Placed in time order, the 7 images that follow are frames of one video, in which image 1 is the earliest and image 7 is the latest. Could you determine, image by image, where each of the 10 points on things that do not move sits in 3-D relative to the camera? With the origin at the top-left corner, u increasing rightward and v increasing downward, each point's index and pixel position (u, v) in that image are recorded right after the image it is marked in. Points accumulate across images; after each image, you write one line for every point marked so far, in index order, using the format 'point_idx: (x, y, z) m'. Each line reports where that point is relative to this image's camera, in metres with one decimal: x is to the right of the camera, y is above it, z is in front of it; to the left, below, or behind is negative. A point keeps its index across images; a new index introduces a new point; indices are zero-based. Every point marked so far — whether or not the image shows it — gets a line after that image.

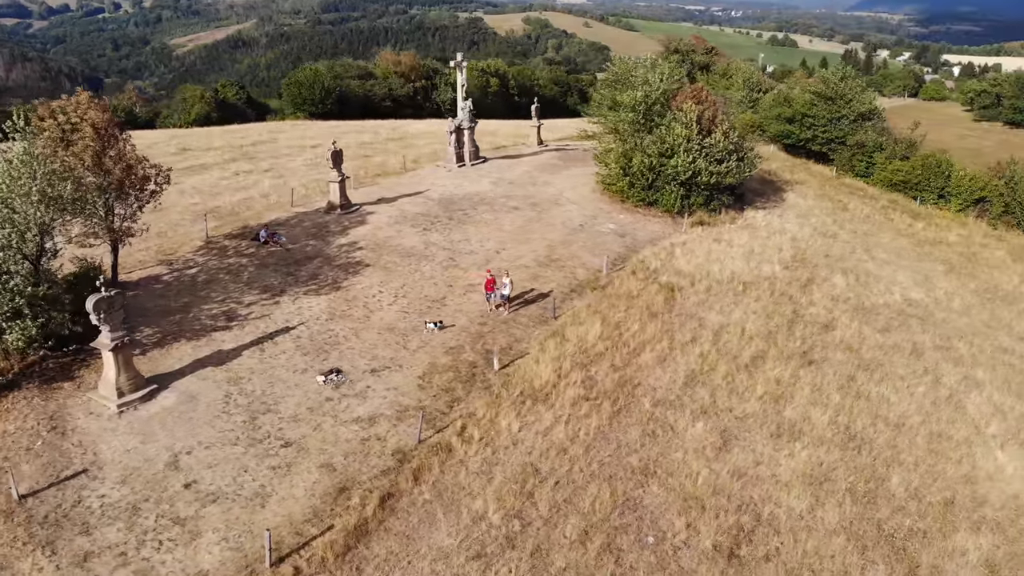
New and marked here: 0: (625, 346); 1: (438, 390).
0: (+2.7, -1.4, +20.0) m
1: (-1.5, -2.1, +17.5) m
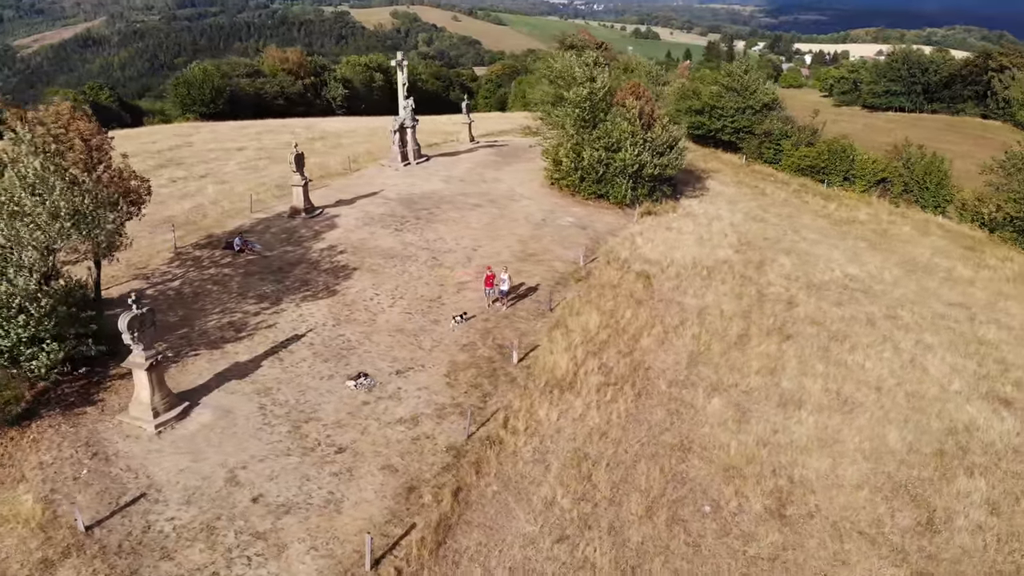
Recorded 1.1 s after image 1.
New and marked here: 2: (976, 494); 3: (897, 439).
0: (+2.8, -1.1, +21.0) m
1: (-0.9, -2.1, +18.0) m
2: (+8.9, -3.9, +16.1) m
3: (+8.2, -3.2, +17.8) m
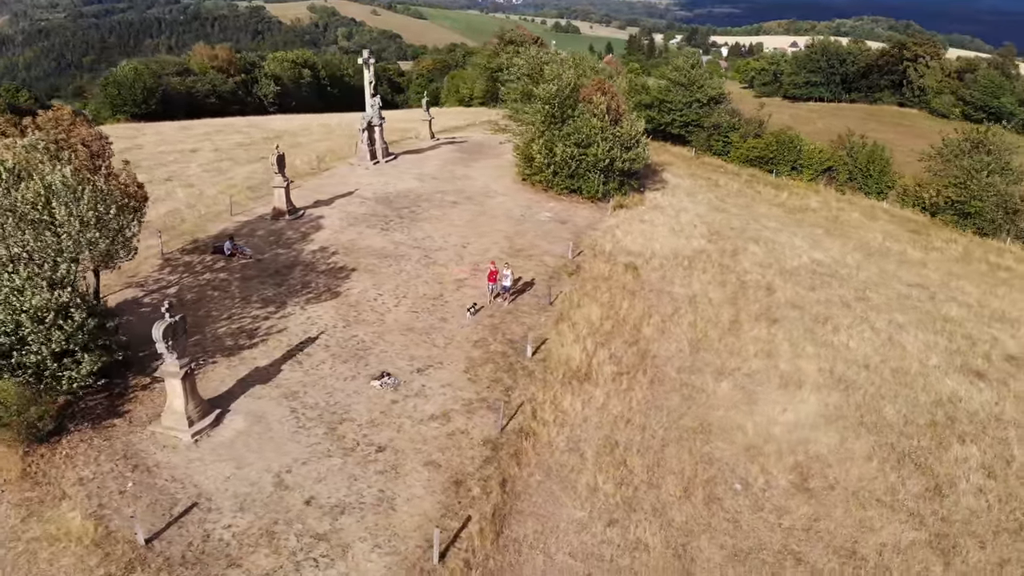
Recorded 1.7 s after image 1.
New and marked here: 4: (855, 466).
0: (+3.0, -0.9, +21.7) m
1: (-0.5, -2.0, +18.4) m
2: (+9.6, -3.6, +17.4) m
3: (+8.7, -2.8, +19.0) m
4: (+6.9, -3.6, +16.8) m
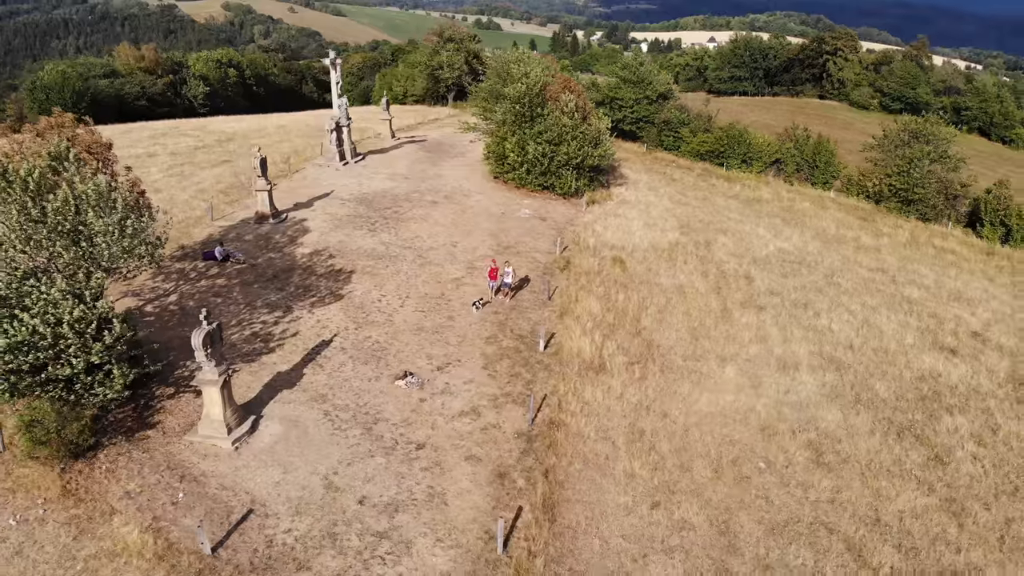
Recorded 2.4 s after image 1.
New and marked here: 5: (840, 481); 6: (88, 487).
0: (+3.0, -0.7, +22.4) m
1: (-0.1, -2.0, +18.8) m
2: (+10.1, -3.1, +18.7) m
3: (+9.0, -2.4, +20.3) m
4: (+7.5, -3.2, +17.9) m
5: (+6.4, -3.8, +16.3) m
6: (-7.2, -3.4, +14.1) m
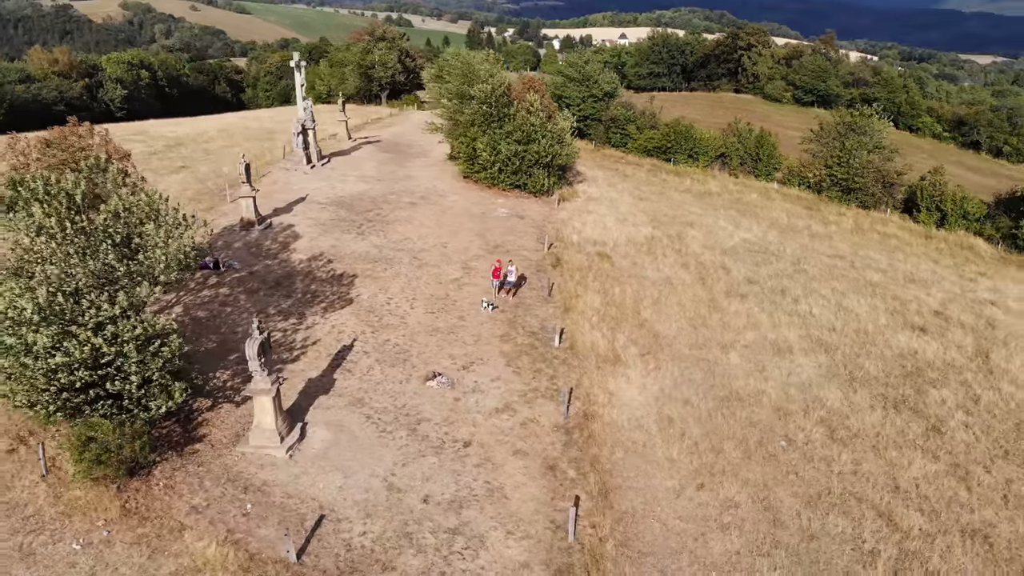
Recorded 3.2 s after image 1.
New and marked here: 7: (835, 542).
0: (+3.1, -0.5, +23.2) m
1: (+0.5, -1.9, +19.3) m
2: (+10.6, -2.7, +20.3) m
3: (+9.4, -2.0, +21.7) m
4: (+8.1, -2.9, +19.3) m
5: (+7.2, -3.5, +17.6) m
6: (-6.0, -3.6, +13.9) m
7: (+5.7, -4.5, +14.9) m
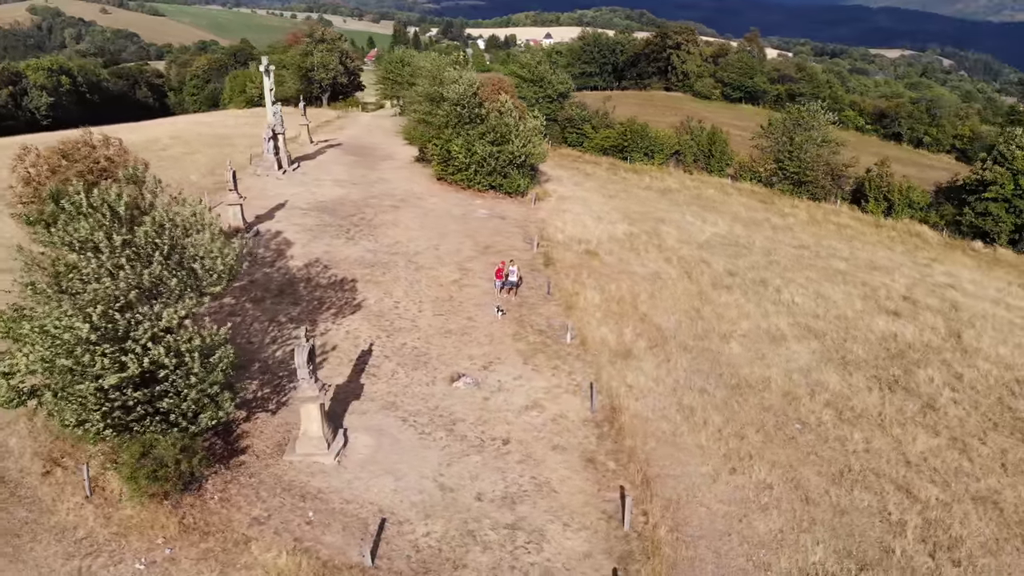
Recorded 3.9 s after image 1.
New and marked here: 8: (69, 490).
0: (+3.2, -0.4, +23.9) m
1: (+0.9, -1.9, +19.7) m
2: (+11.0, -2.3, +21.7) m
3: (+9.5, -1.7, +23.0) m
4: (+8.6, -2.6, +20.4) m
5: (+7.9, -3.2, +18.6) m
6: (-5.0, -3.8, +13.8) m
7: (+6.7, -4.3, +15.8) m
8: (-7.7, -3.5, +14.5) m
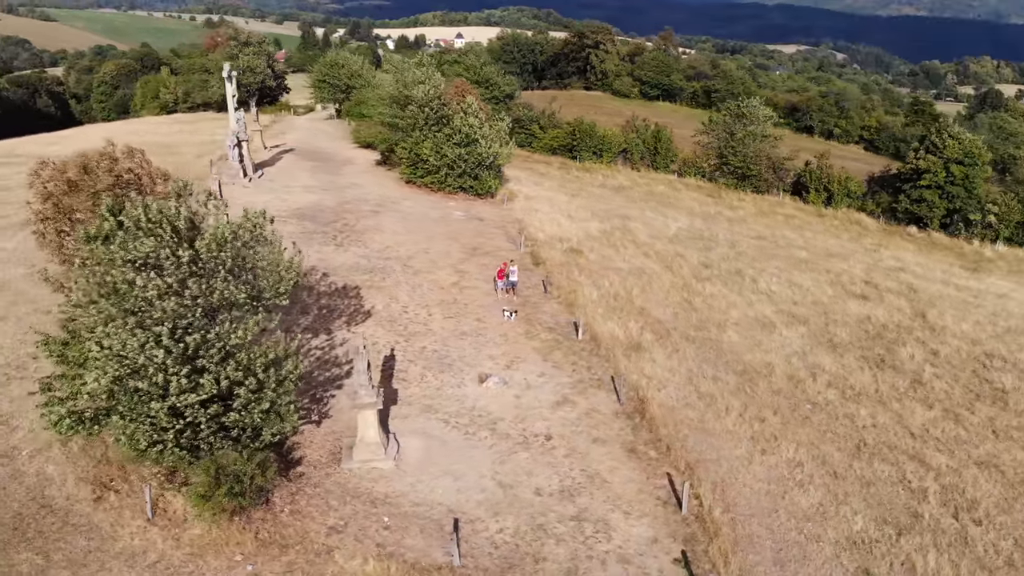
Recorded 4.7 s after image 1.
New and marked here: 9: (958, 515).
0: (+3.1, -0.3, +24.6) m
1: (+1.4, -1.9, +20.2) m
2: (+11.2, -1.9, +23.2) m
3: (+9.6, -1.3, +24.4) m
4: (+9.0, -2.3, +21.7) m
5: (+8.5, -2.9, +19.9) m
6: (-3.8, -4.0, +13.7) m
7: (+7.6, -4.0, +17.0) m
8: (-6.5, -3.8, +14.1) m
9: (+8.7, -4.4, +16.2) m
